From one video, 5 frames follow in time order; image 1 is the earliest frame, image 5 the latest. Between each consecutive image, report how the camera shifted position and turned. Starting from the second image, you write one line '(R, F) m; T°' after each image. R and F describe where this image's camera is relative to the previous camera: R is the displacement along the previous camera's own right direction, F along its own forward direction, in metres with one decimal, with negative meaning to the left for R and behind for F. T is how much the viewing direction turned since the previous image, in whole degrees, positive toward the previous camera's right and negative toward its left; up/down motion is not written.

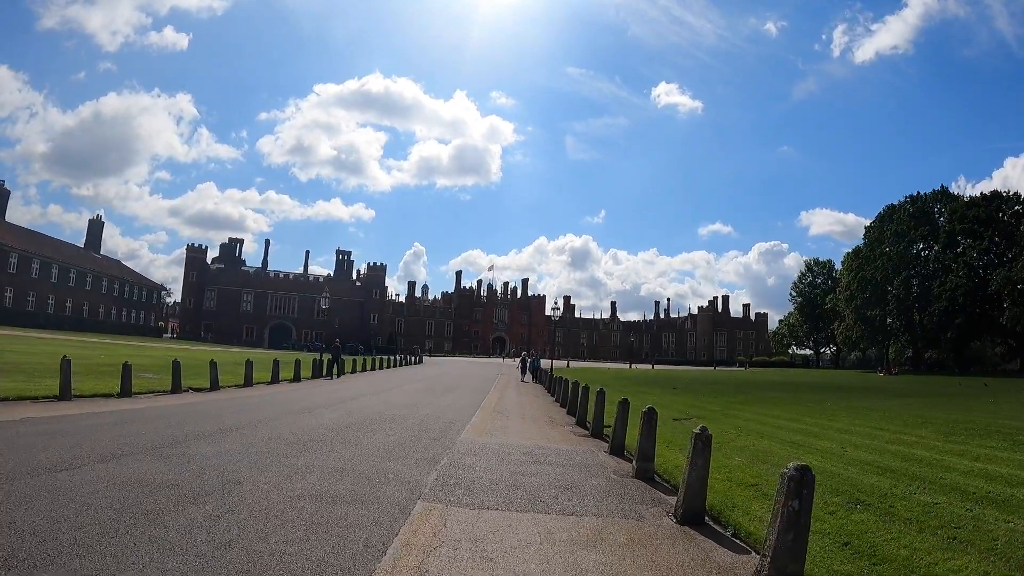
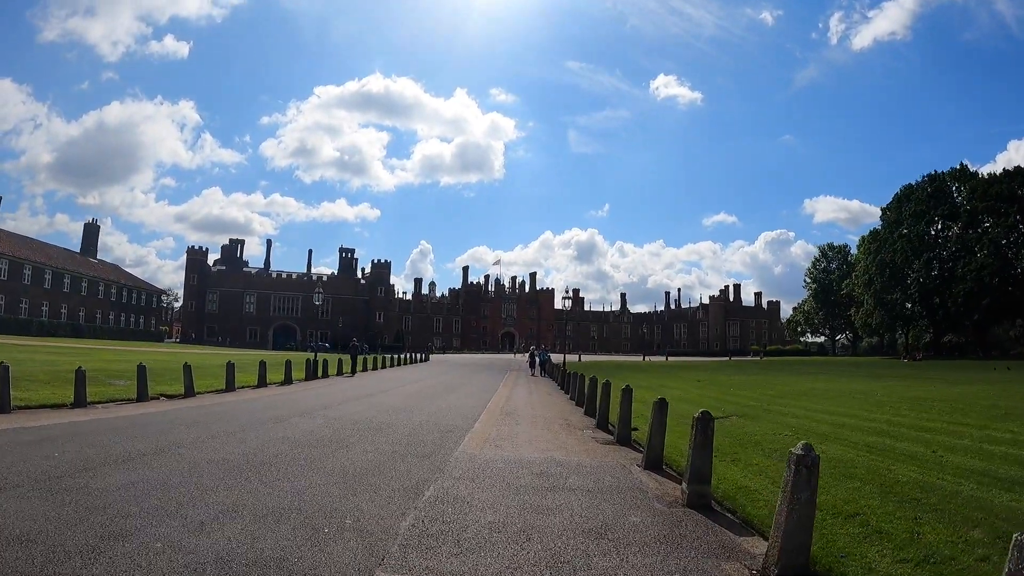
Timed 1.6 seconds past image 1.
(0.0, +2.4) m; -1°
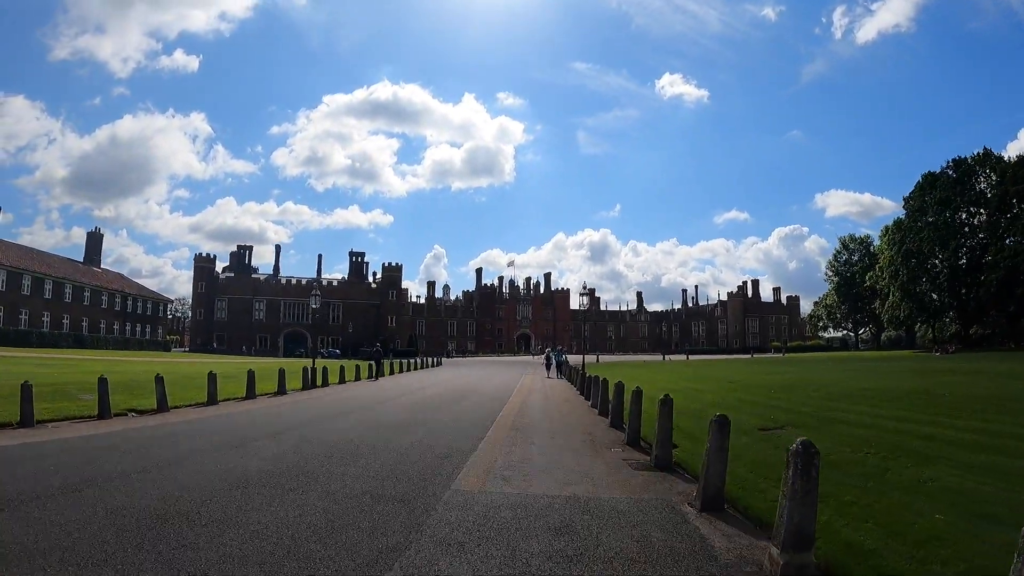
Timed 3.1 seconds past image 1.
(+0.1, +2.4) m; -1°
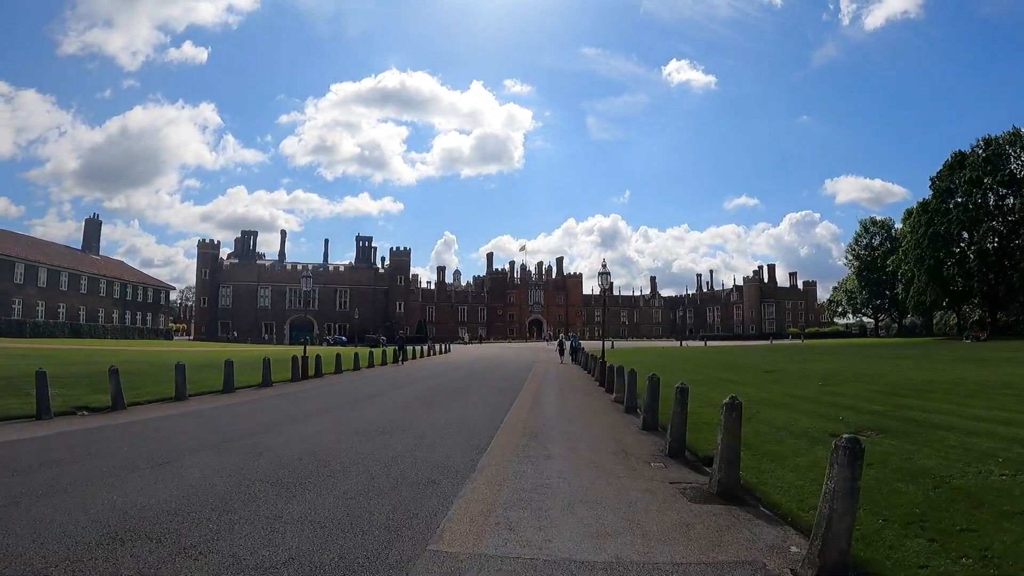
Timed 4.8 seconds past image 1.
(0.0, +2.6) m; -1°
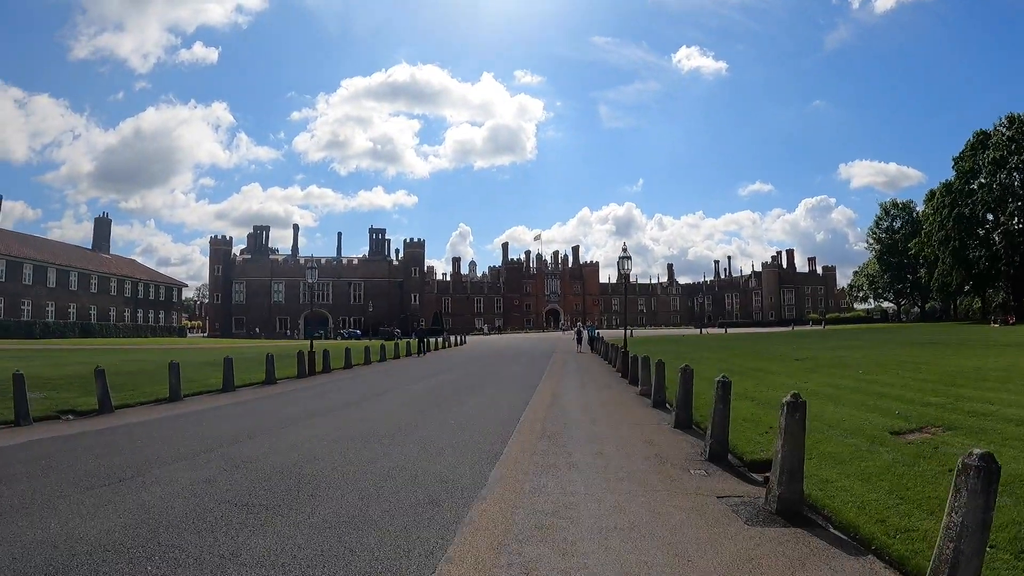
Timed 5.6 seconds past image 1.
(0.0, +1.2) m; -1°
